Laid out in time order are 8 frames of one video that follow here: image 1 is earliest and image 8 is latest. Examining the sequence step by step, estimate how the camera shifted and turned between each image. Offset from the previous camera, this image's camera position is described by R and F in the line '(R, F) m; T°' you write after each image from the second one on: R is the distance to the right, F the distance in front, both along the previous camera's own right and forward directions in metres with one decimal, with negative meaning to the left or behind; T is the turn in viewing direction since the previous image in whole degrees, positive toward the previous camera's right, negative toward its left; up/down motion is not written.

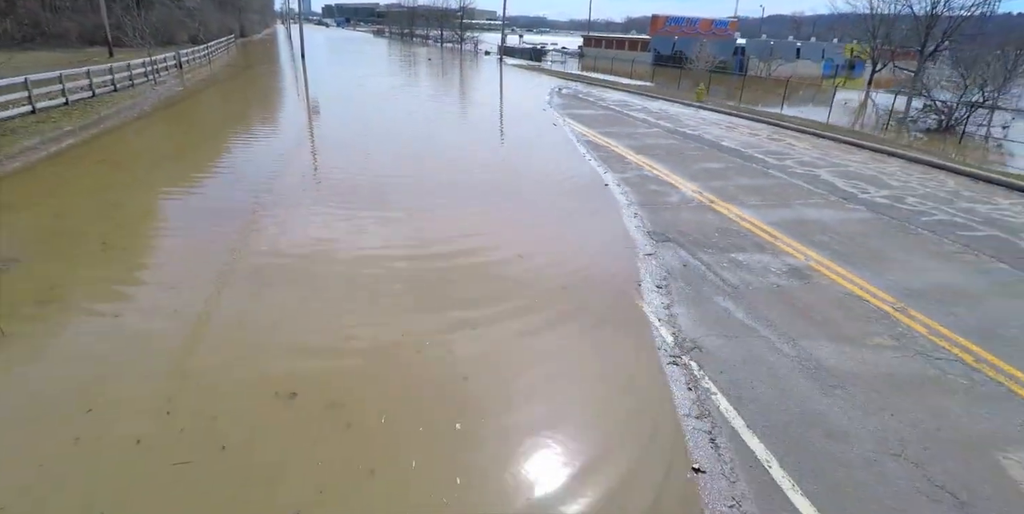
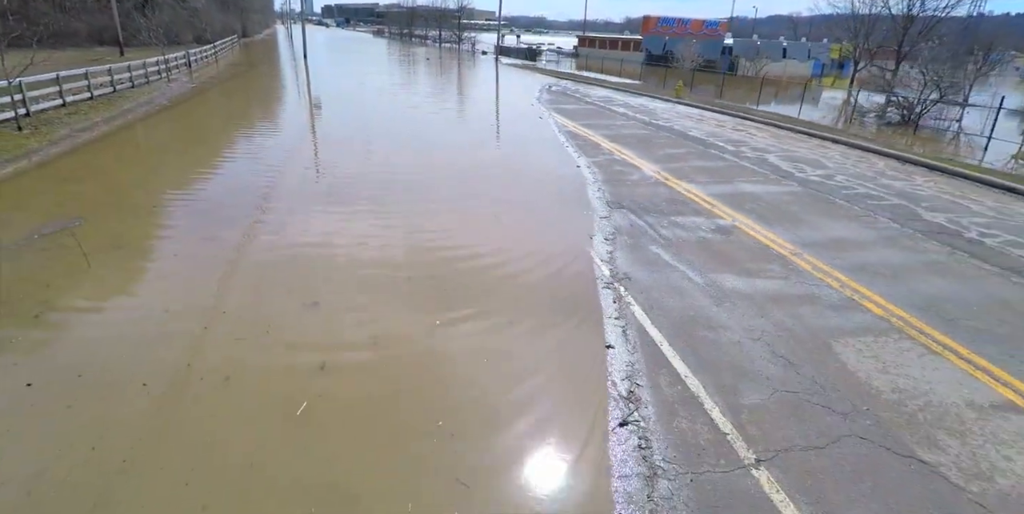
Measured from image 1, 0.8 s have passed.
(+0.3, -1.5) m; 0°
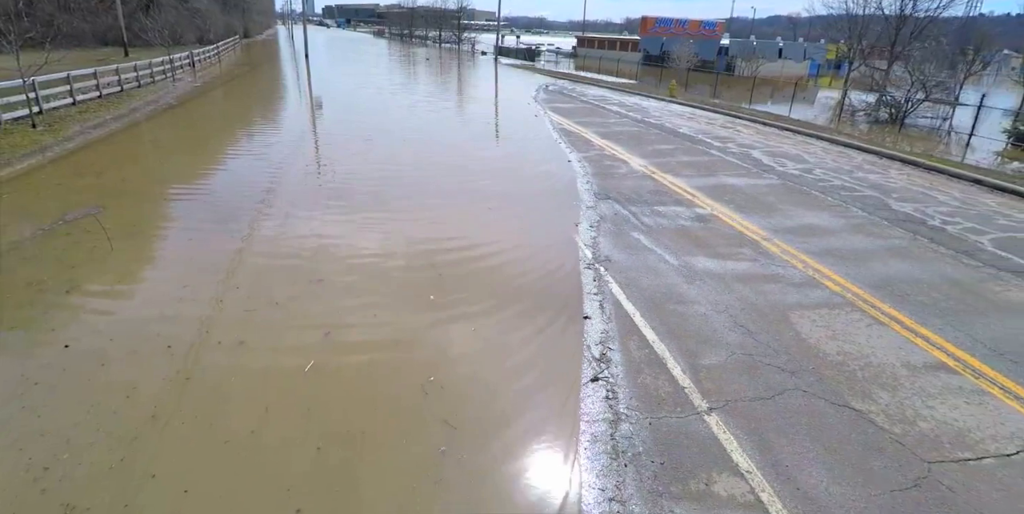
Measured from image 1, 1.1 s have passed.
(+0.1, -0.6) m; 0°
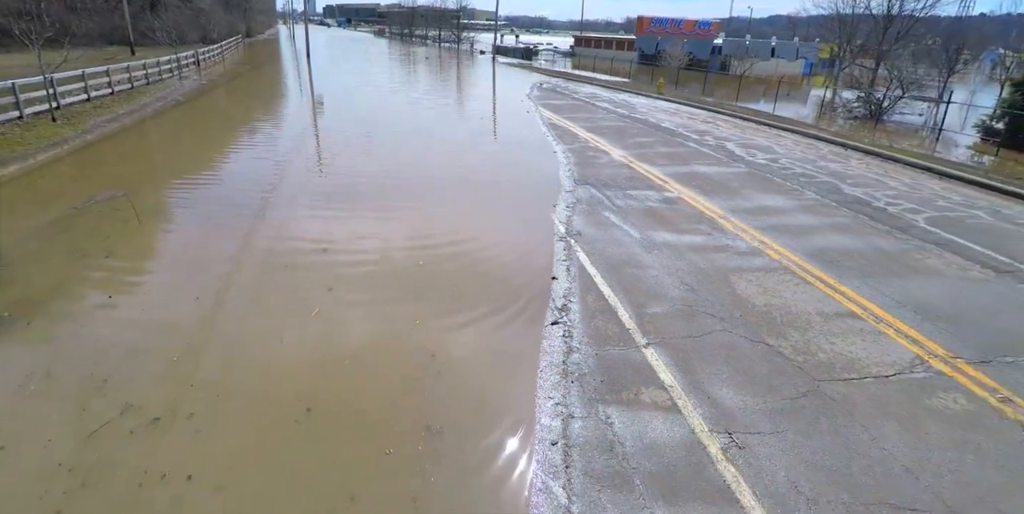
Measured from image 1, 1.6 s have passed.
(+0.3, -0.9) m; 0°
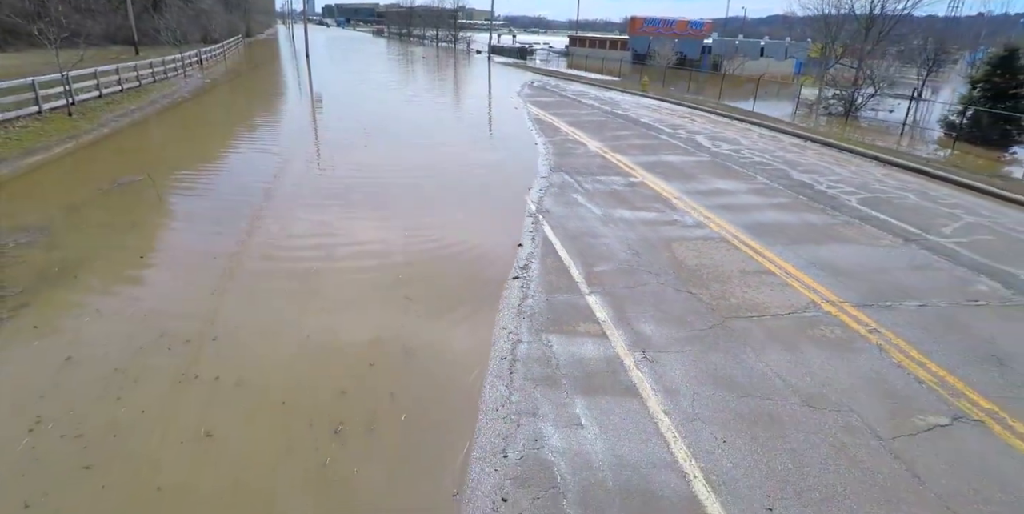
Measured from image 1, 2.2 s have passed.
(+0.4, -1.1) m; 0°
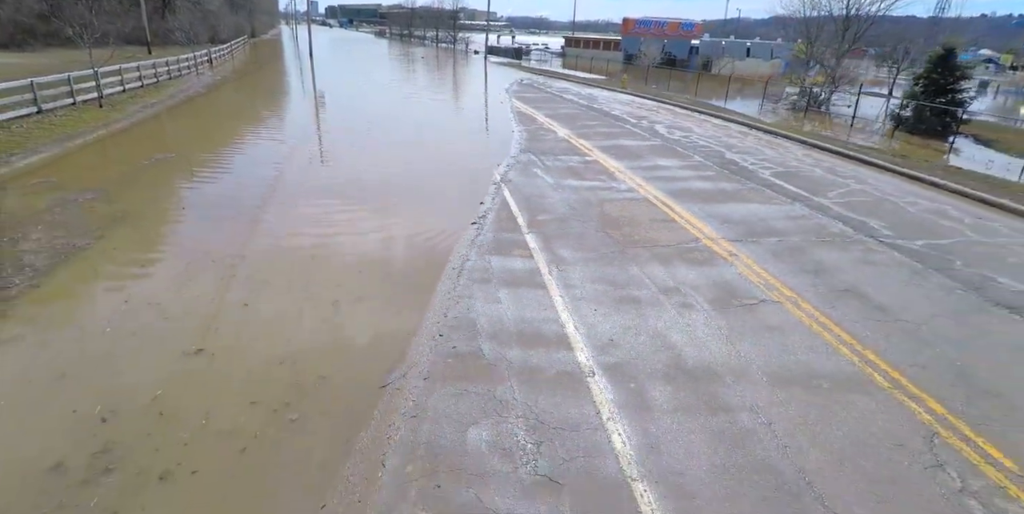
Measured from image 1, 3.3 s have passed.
(+0.7, -2.0) m; 0°
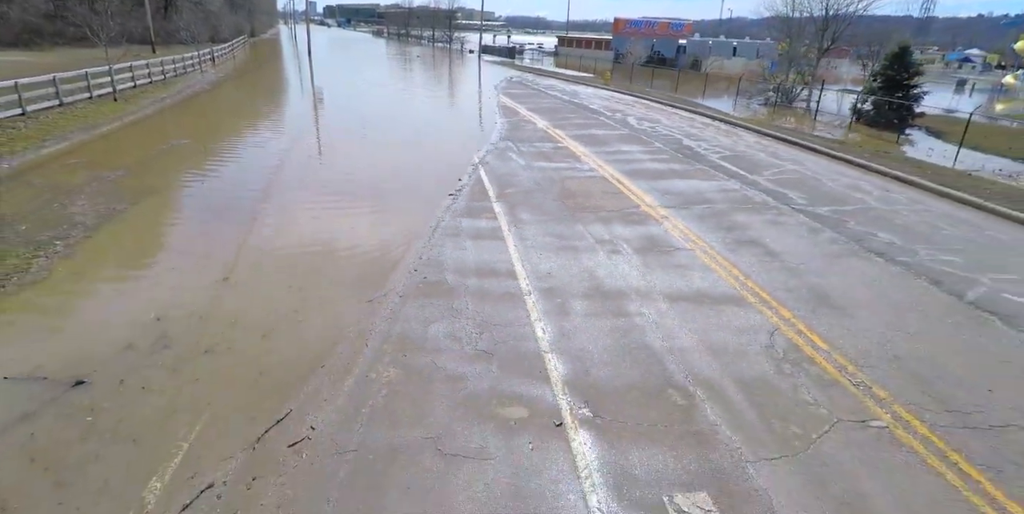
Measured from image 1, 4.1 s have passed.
(+0.5, -1.5) m; 0°
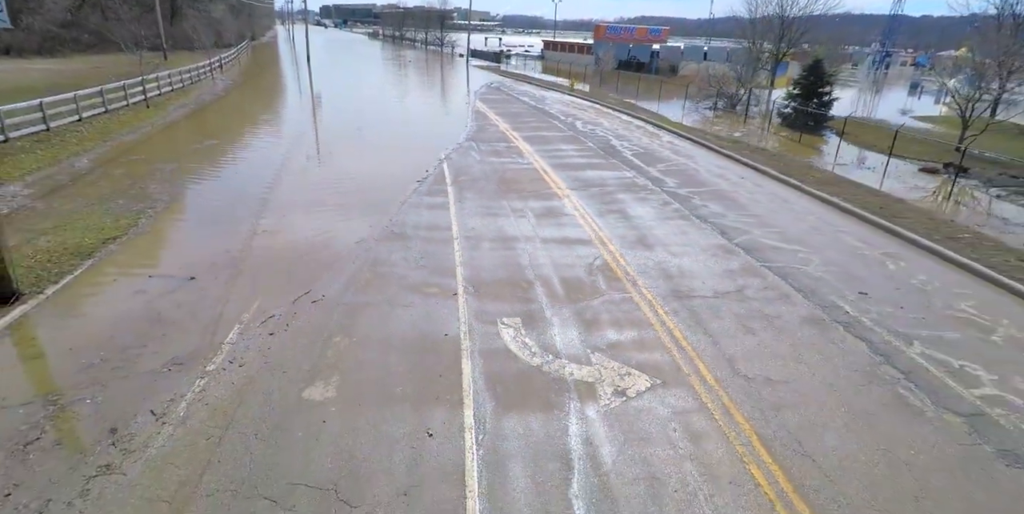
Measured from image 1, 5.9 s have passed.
(+1.1, -3.9) m; 0°
